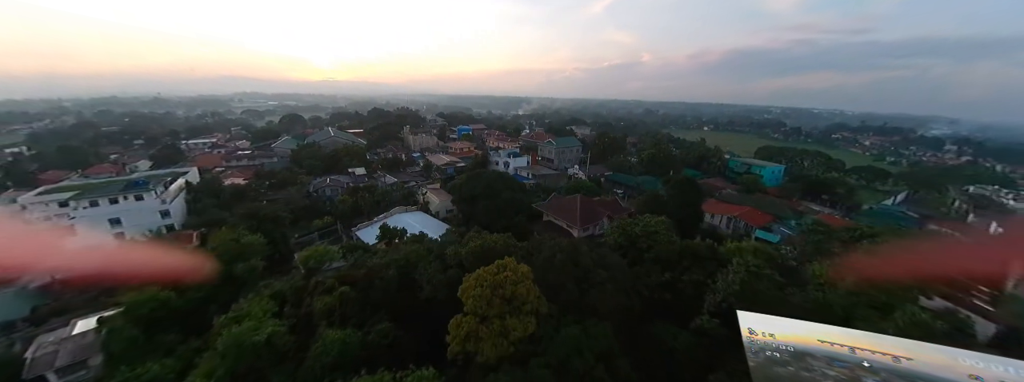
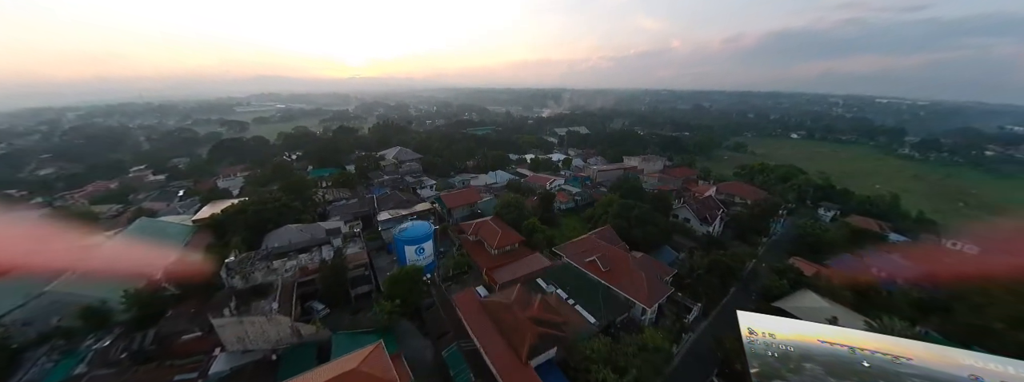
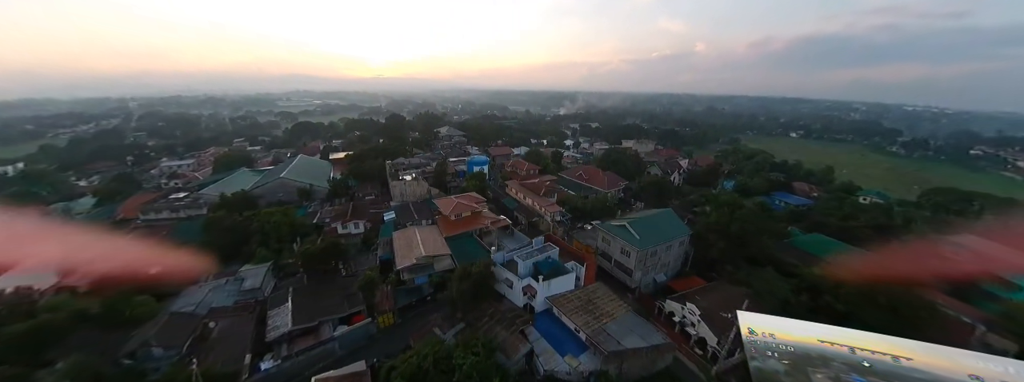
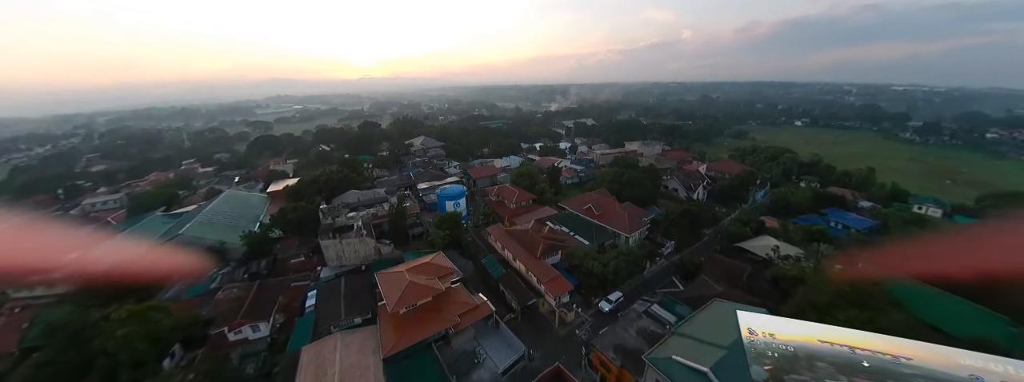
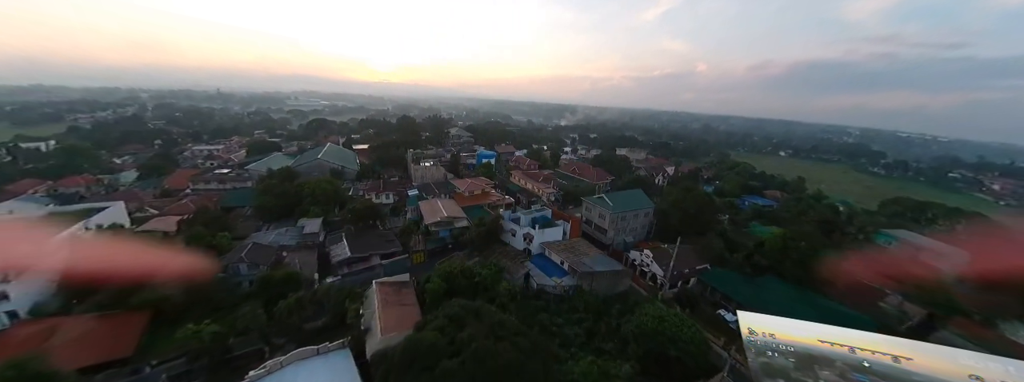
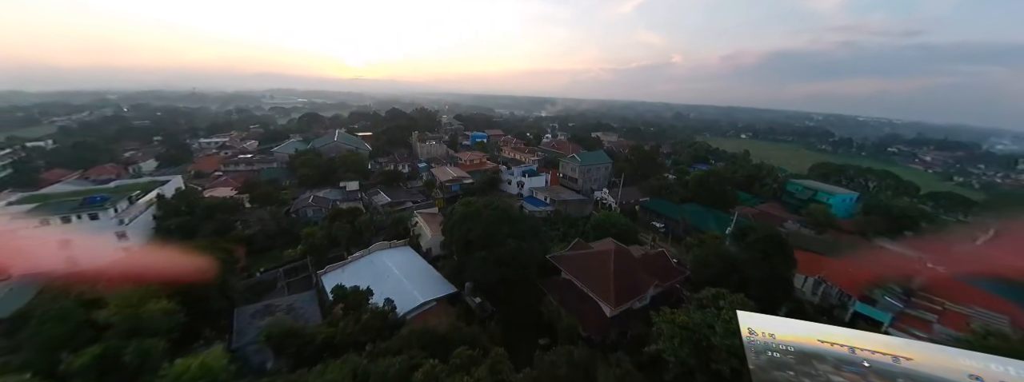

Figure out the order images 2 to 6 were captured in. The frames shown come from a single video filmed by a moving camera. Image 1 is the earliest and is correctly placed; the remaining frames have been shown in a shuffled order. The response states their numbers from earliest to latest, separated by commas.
6, 5, 3, 4, 2
